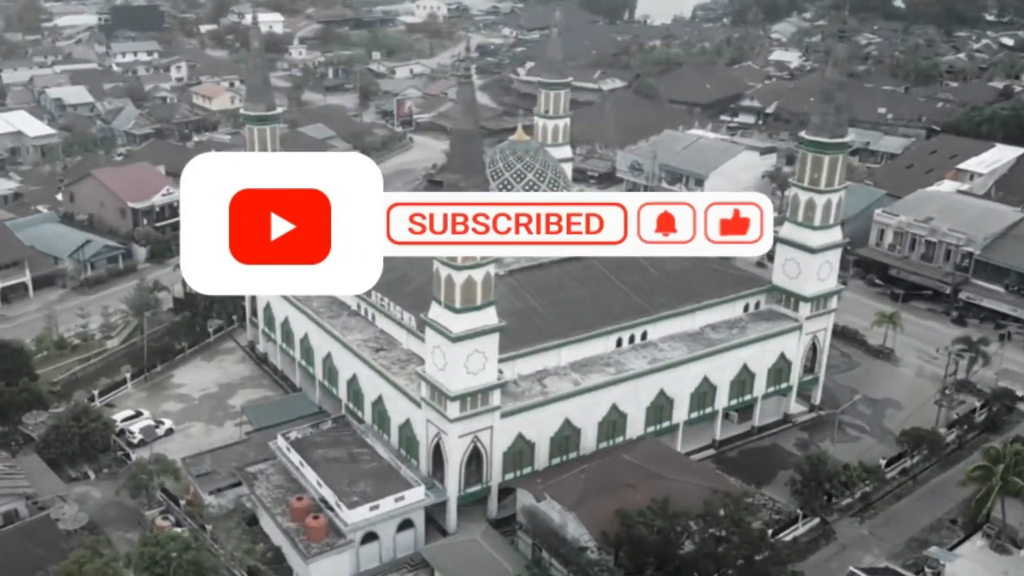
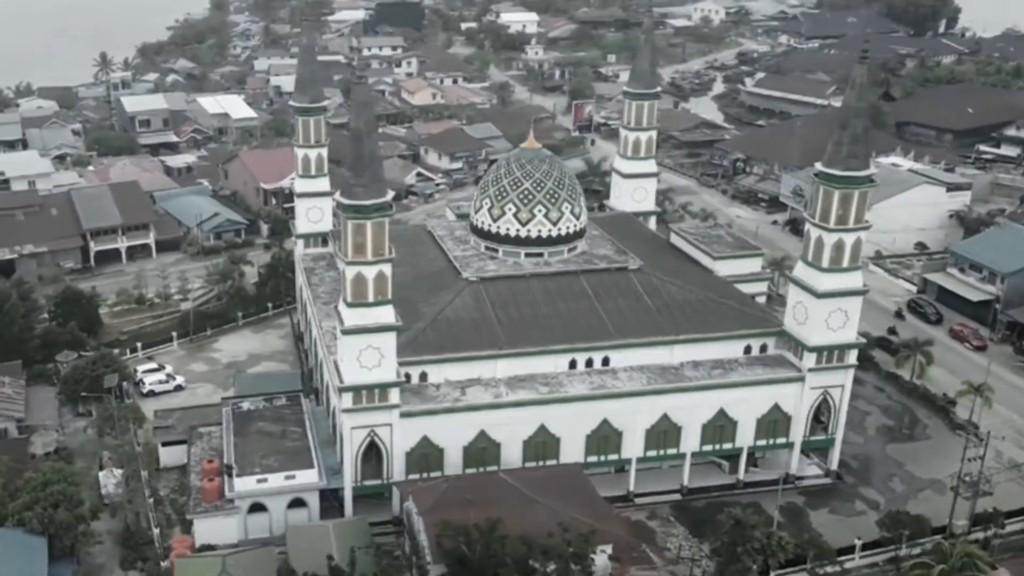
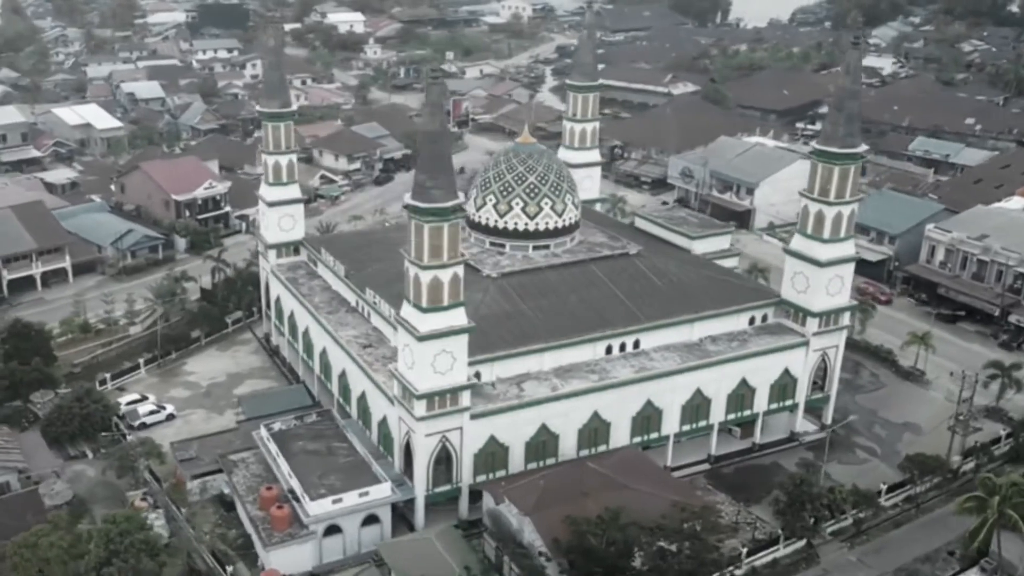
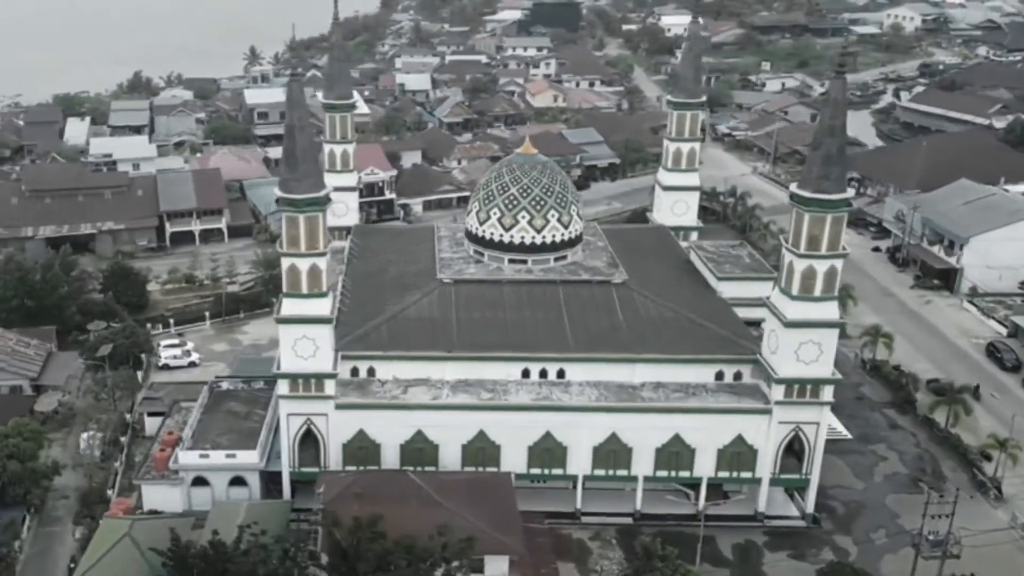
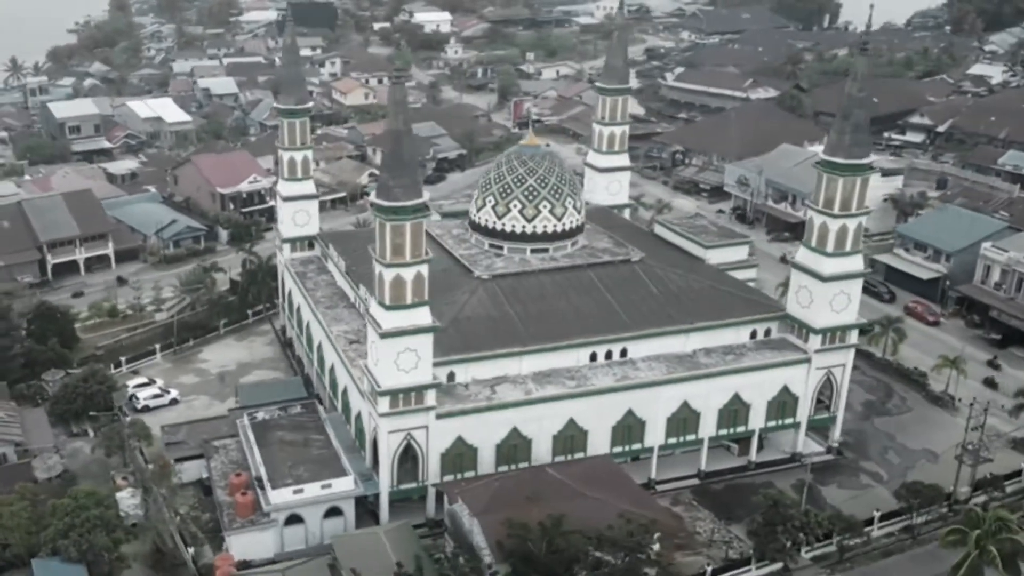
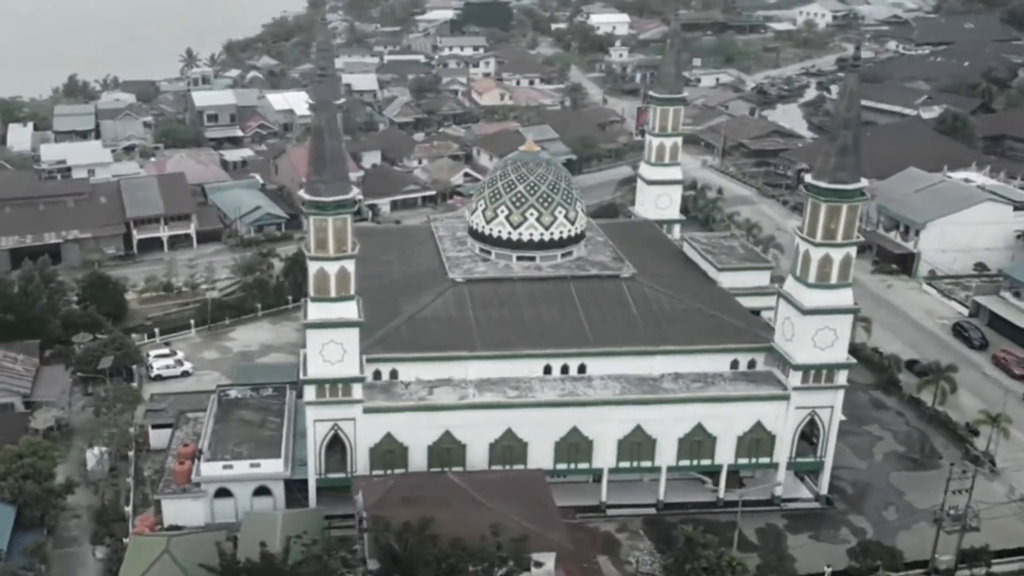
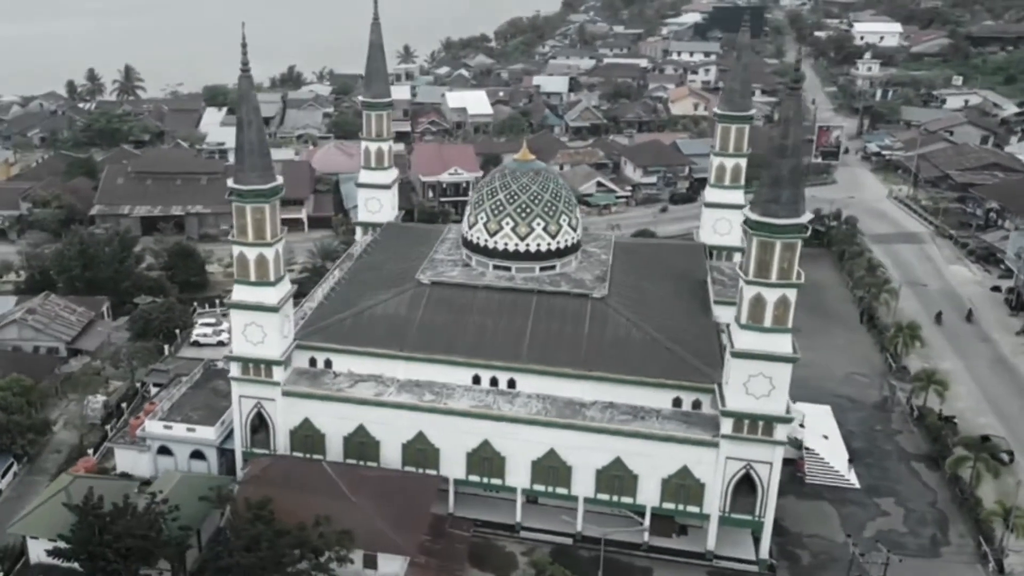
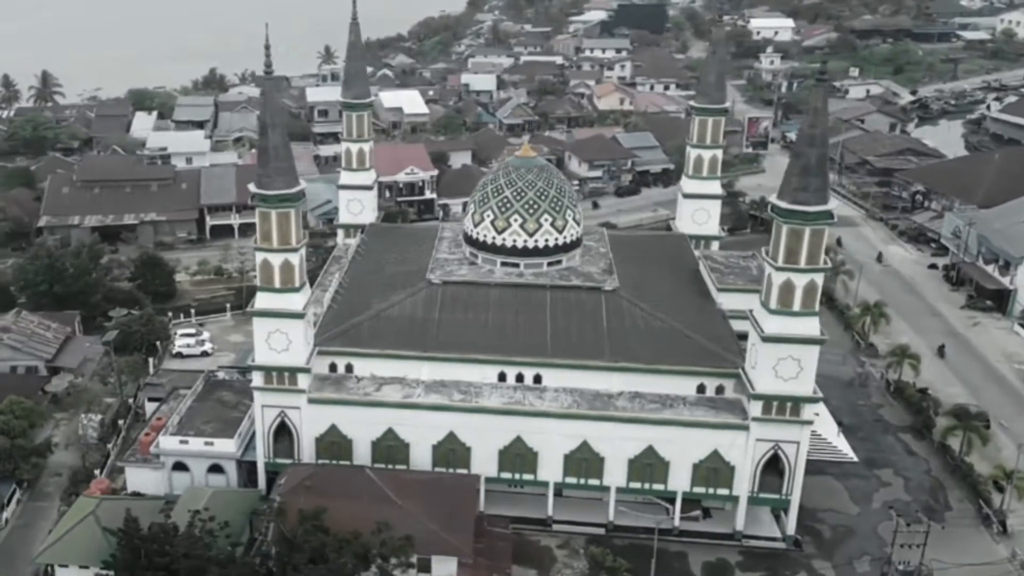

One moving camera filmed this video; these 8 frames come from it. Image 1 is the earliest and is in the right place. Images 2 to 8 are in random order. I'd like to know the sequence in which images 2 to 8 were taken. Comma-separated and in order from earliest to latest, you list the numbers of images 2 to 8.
3, 5, 2, 6, 4, 8, 7
